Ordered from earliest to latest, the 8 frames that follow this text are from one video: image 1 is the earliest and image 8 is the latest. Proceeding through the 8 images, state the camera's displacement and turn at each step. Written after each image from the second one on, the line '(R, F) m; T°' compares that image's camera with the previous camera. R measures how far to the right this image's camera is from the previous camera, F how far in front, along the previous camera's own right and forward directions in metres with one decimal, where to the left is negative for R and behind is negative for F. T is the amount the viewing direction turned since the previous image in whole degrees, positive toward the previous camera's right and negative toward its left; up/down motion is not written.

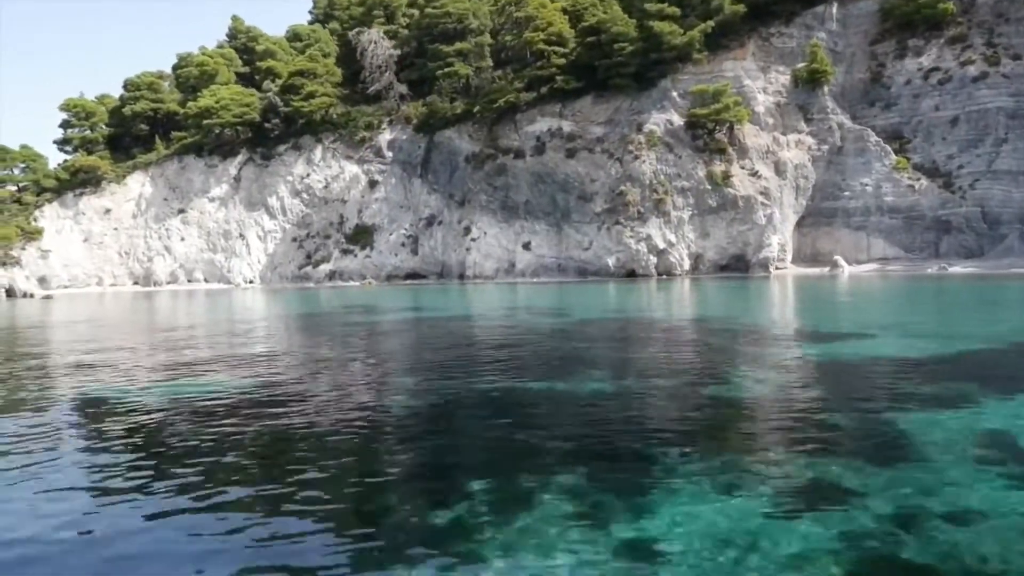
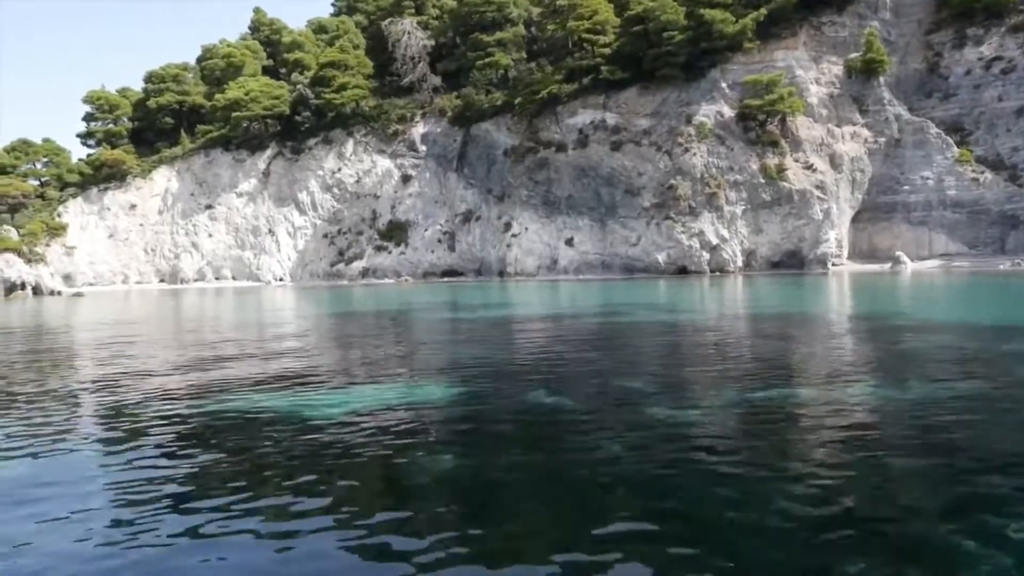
(-2.3, +1.2) m; 0°
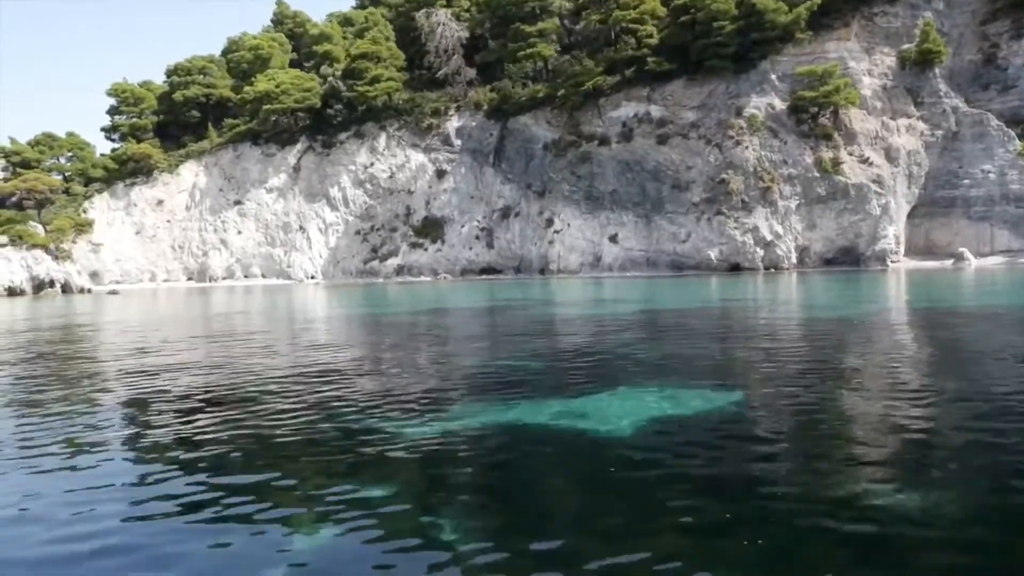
(-2.3, +1.1) m; 0°
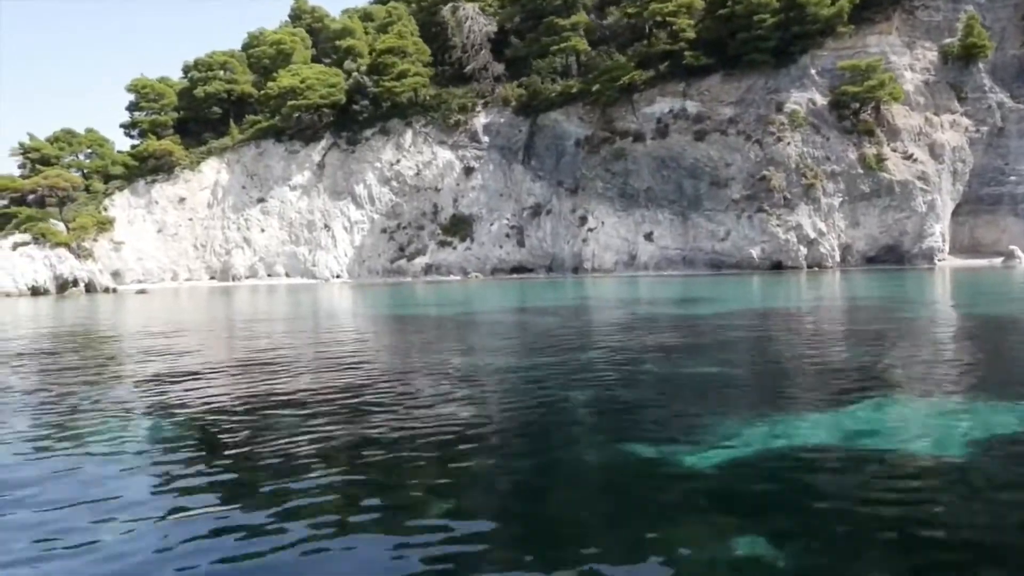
(-1.8, +0.8) m; 0°
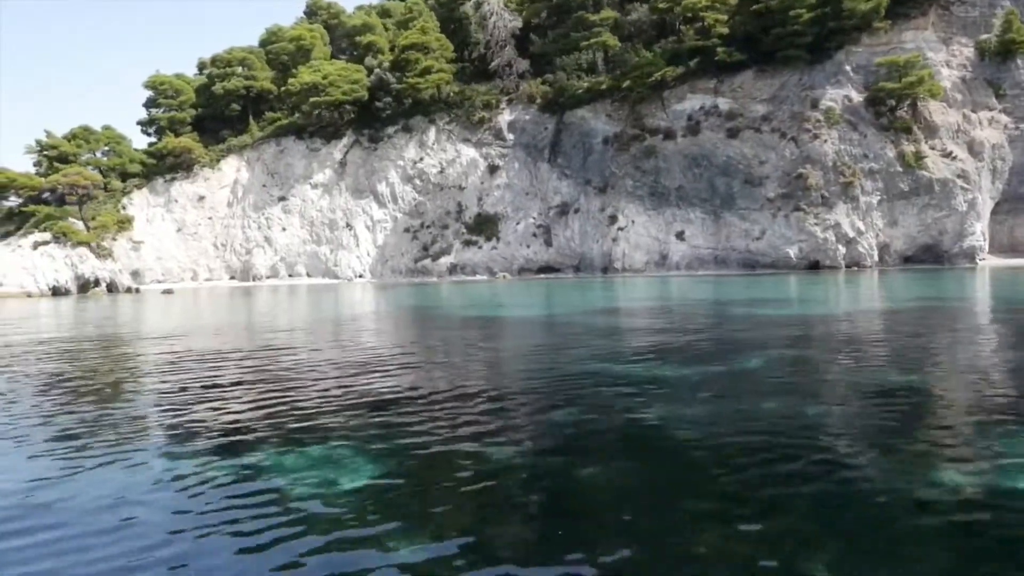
(-1.6, +0.6) m; 0°
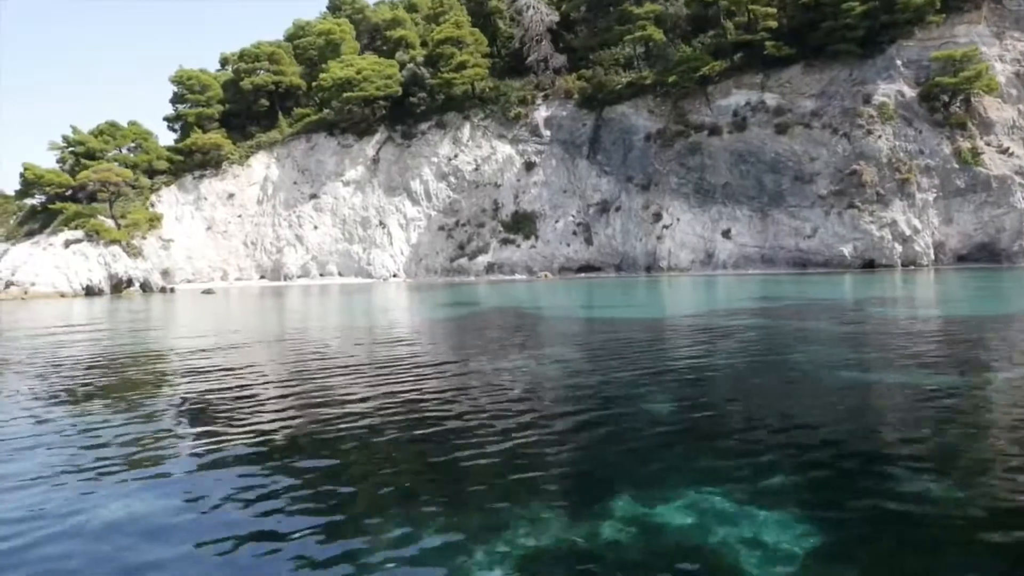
(-2.3, +0.9) m; 0°
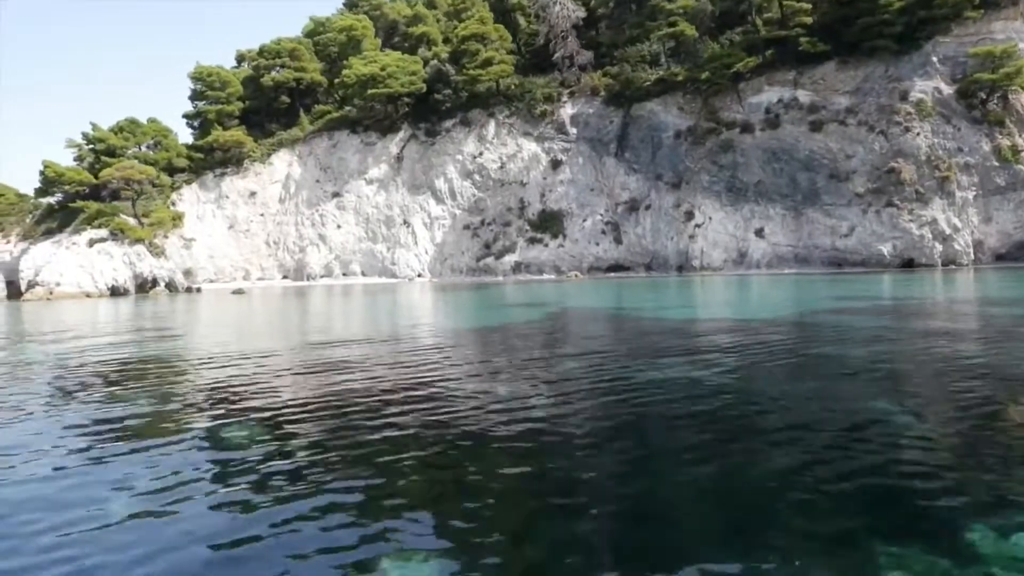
(-1.6, +0.6) m; 0°
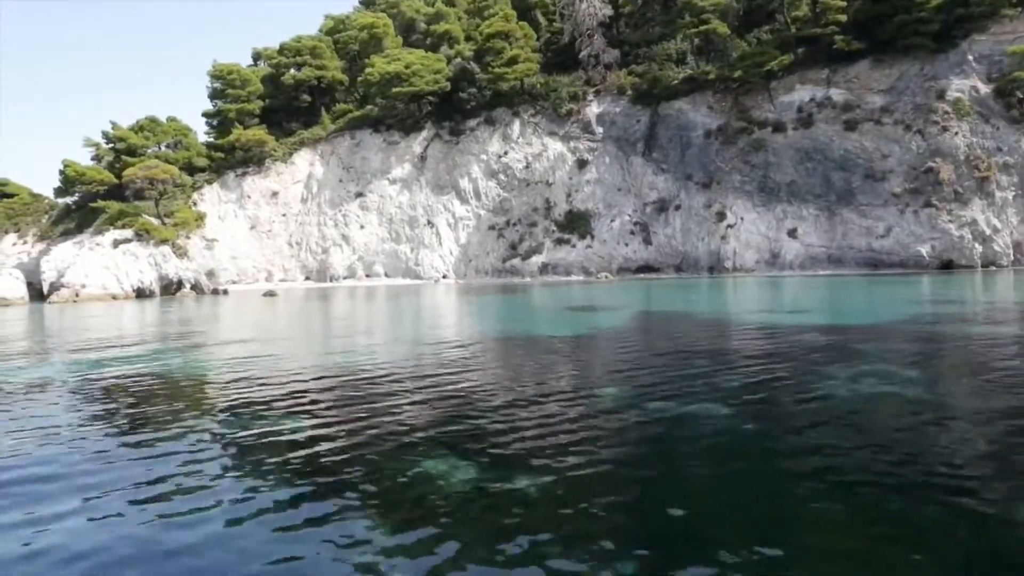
(-1.6, +0.5) m; 0°
